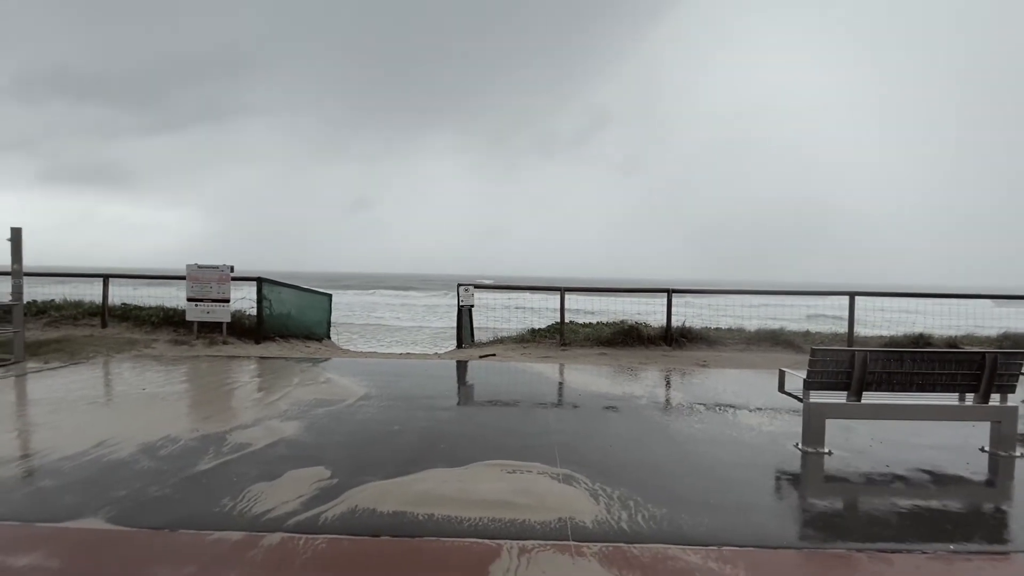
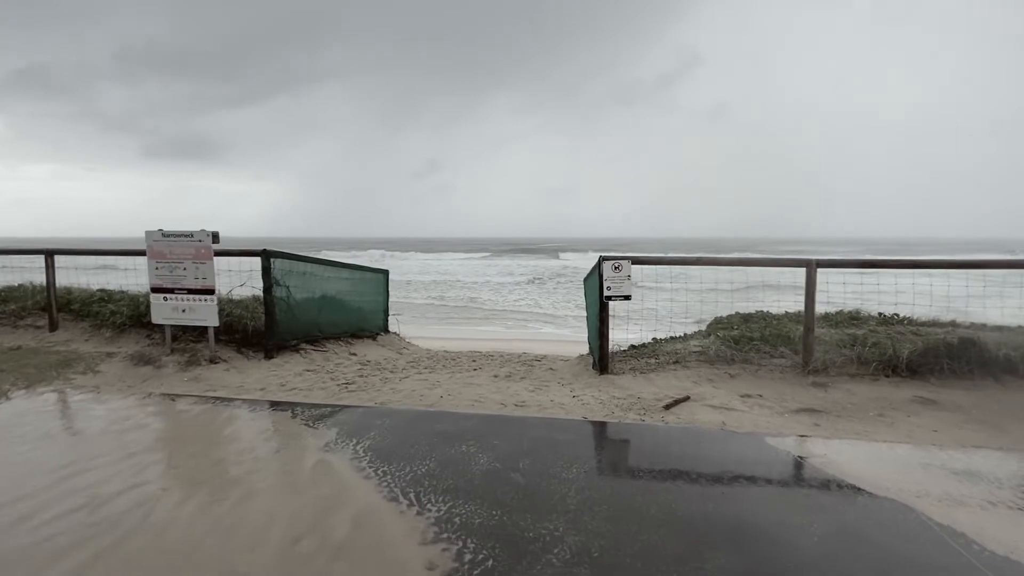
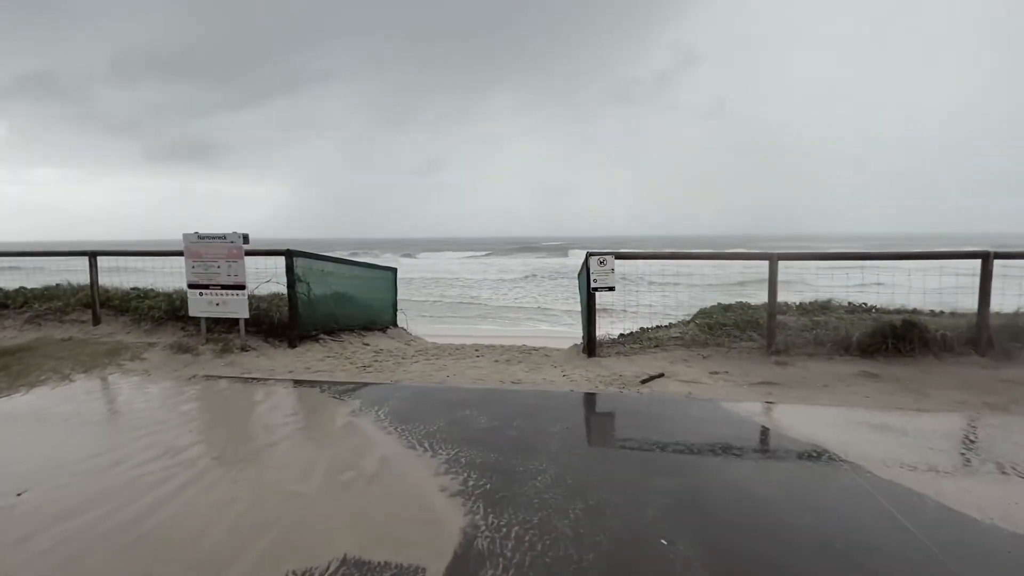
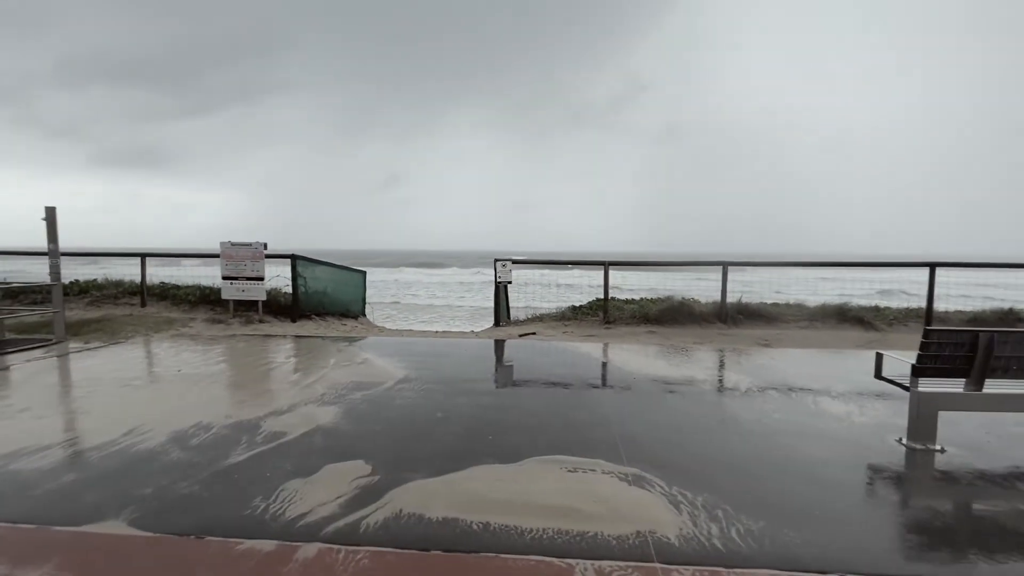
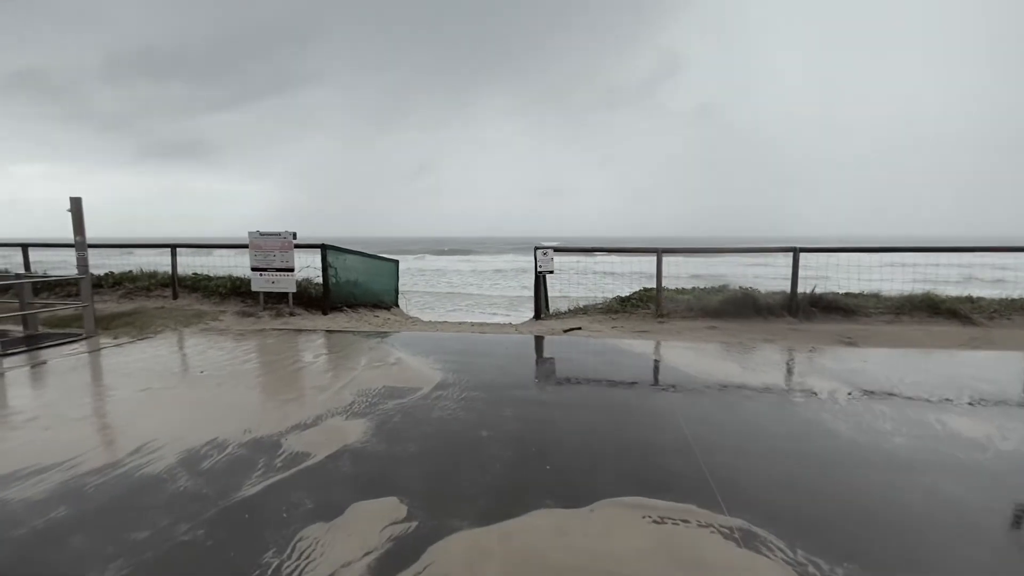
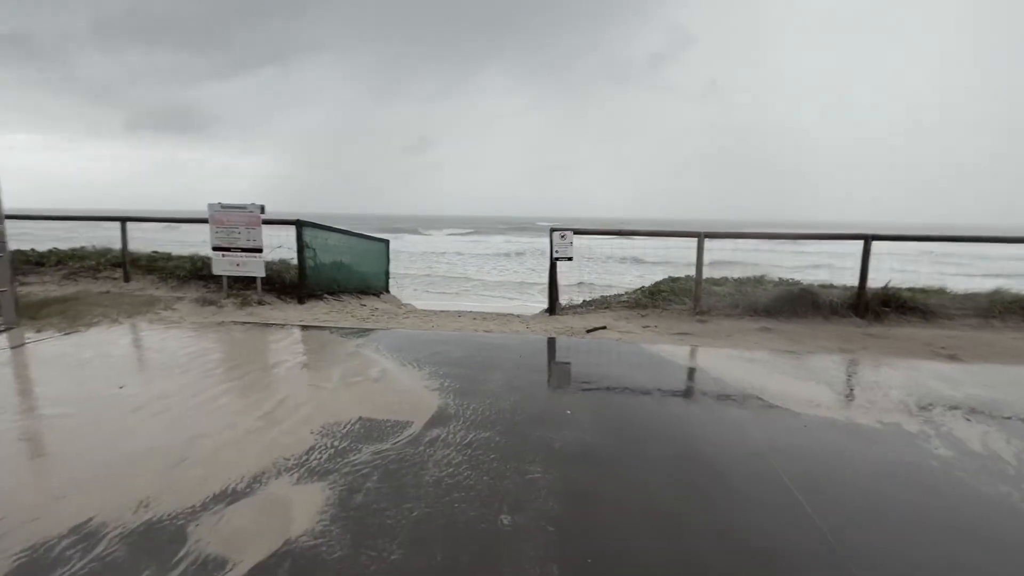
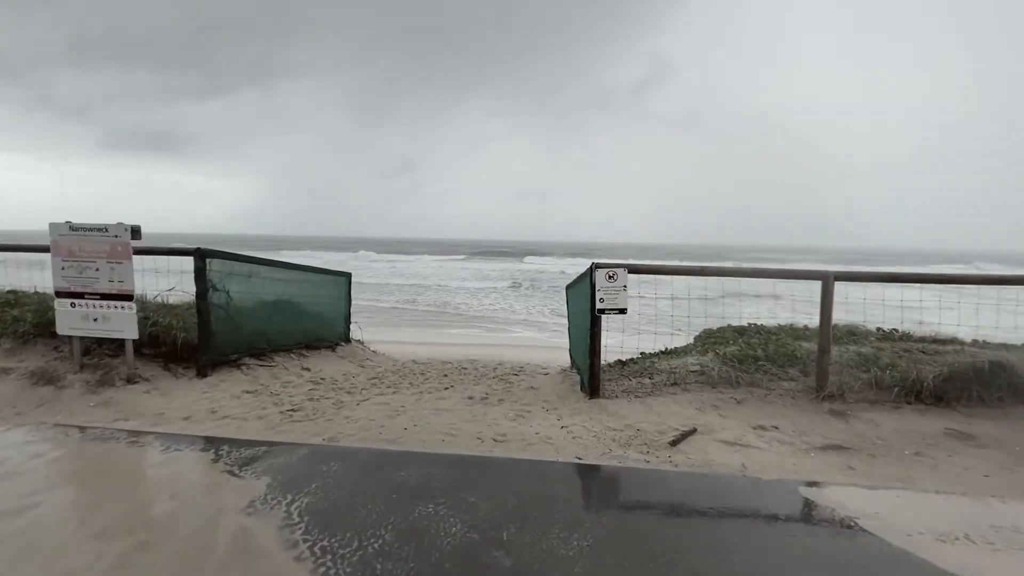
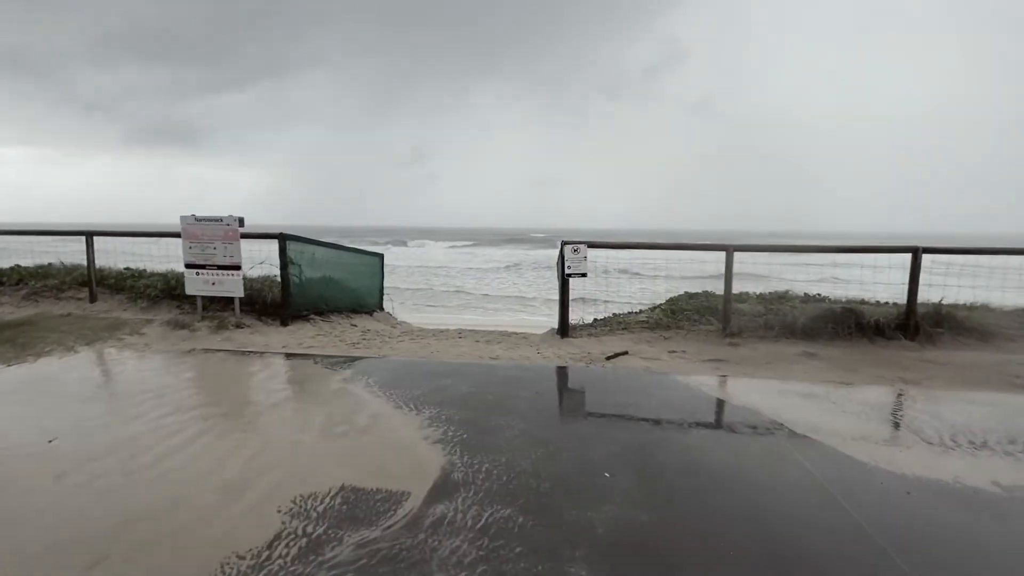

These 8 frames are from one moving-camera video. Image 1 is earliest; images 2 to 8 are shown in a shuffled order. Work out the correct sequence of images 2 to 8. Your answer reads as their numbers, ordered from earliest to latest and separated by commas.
4, 5, 6, 8, 3, 2, 7
